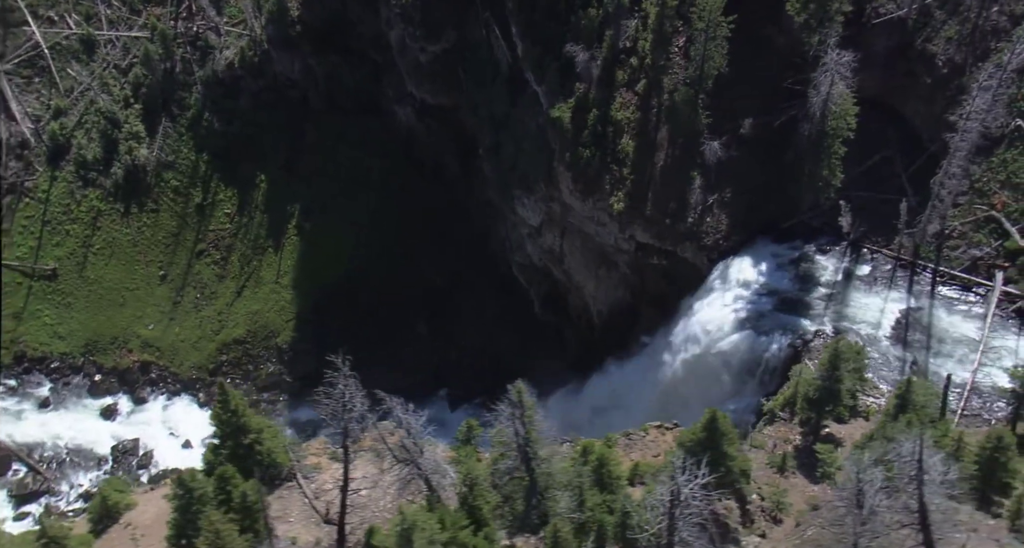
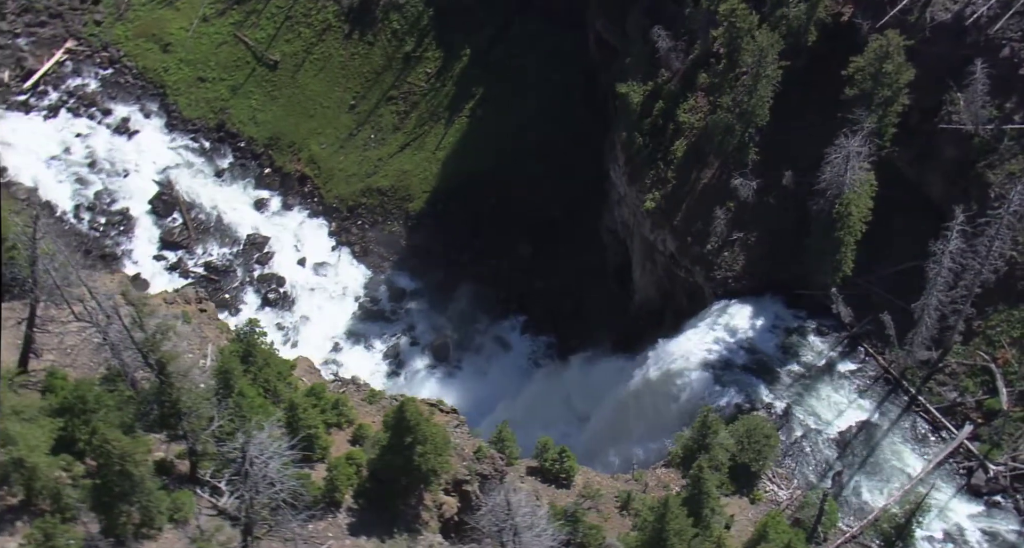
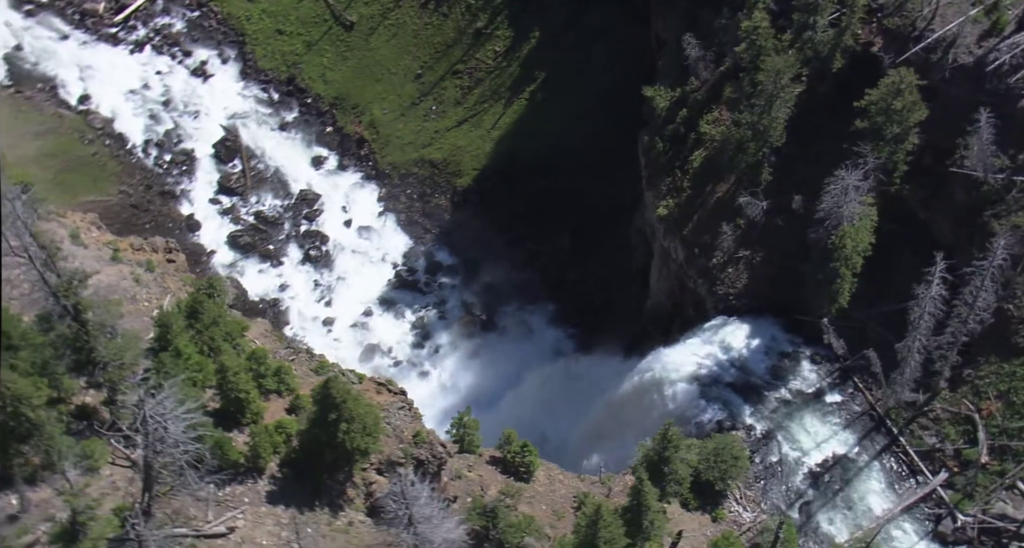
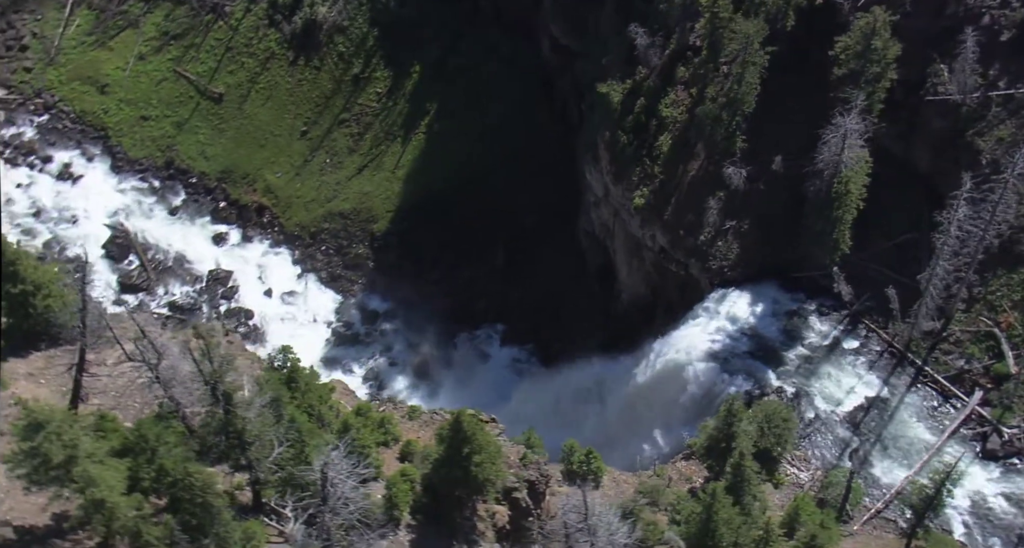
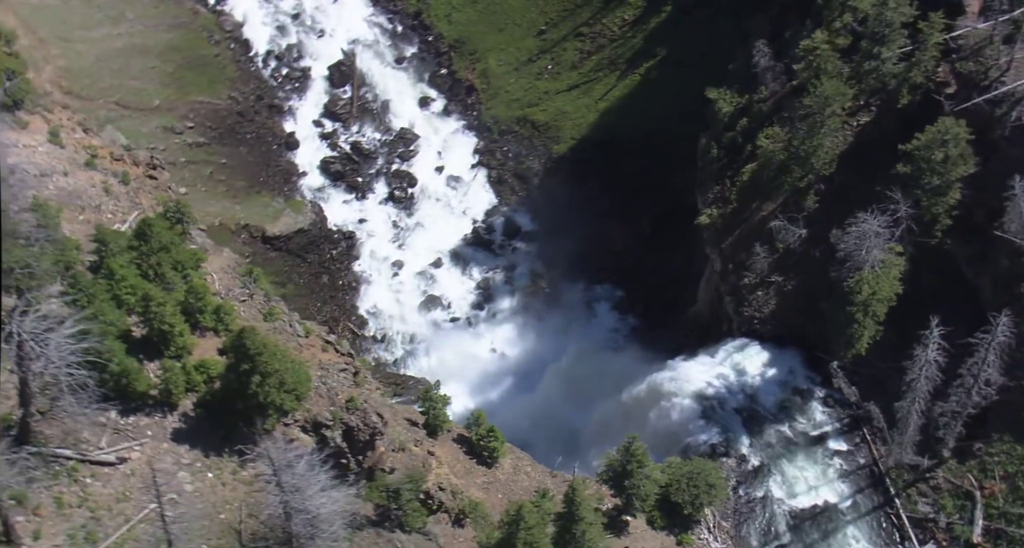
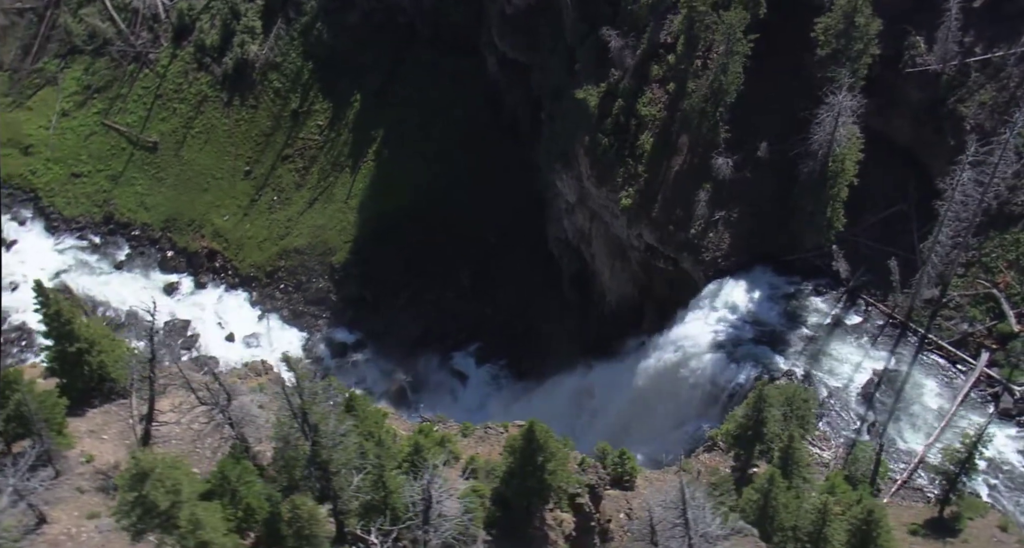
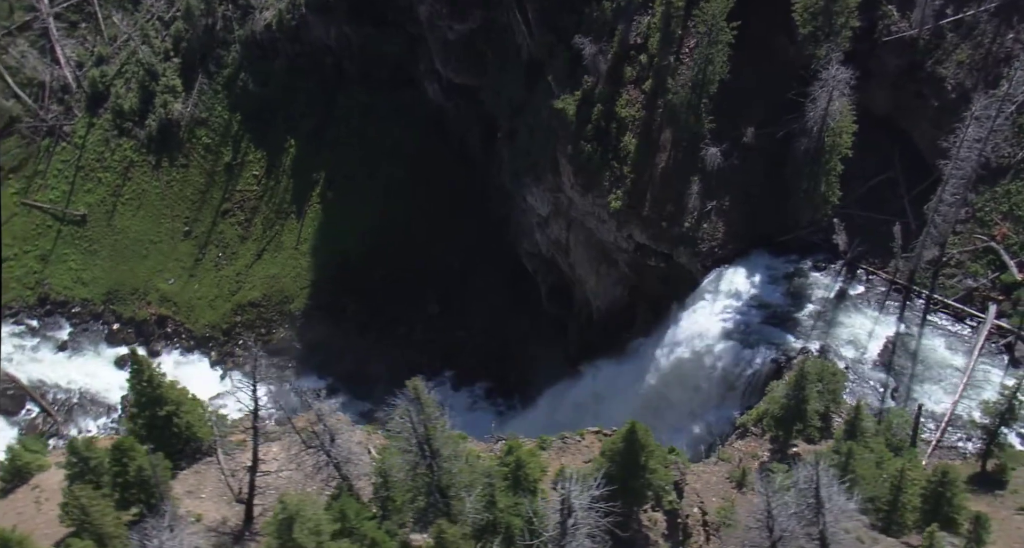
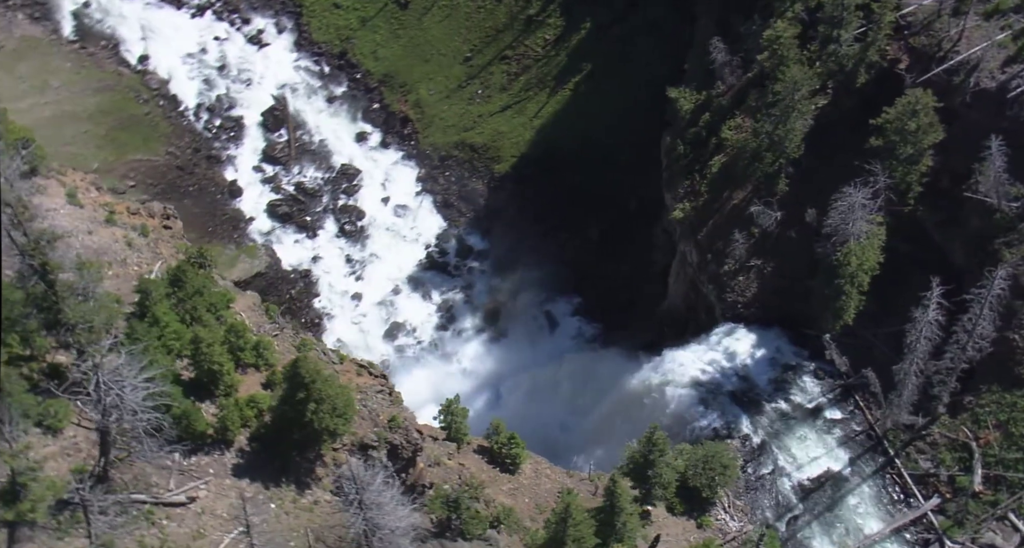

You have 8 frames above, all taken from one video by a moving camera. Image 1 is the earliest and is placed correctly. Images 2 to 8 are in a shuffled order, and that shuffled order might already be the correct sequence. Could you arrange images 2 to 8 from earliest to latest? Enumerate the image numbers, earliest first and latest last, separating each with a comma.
7, 6, 4, 2, 3, 8, 5
